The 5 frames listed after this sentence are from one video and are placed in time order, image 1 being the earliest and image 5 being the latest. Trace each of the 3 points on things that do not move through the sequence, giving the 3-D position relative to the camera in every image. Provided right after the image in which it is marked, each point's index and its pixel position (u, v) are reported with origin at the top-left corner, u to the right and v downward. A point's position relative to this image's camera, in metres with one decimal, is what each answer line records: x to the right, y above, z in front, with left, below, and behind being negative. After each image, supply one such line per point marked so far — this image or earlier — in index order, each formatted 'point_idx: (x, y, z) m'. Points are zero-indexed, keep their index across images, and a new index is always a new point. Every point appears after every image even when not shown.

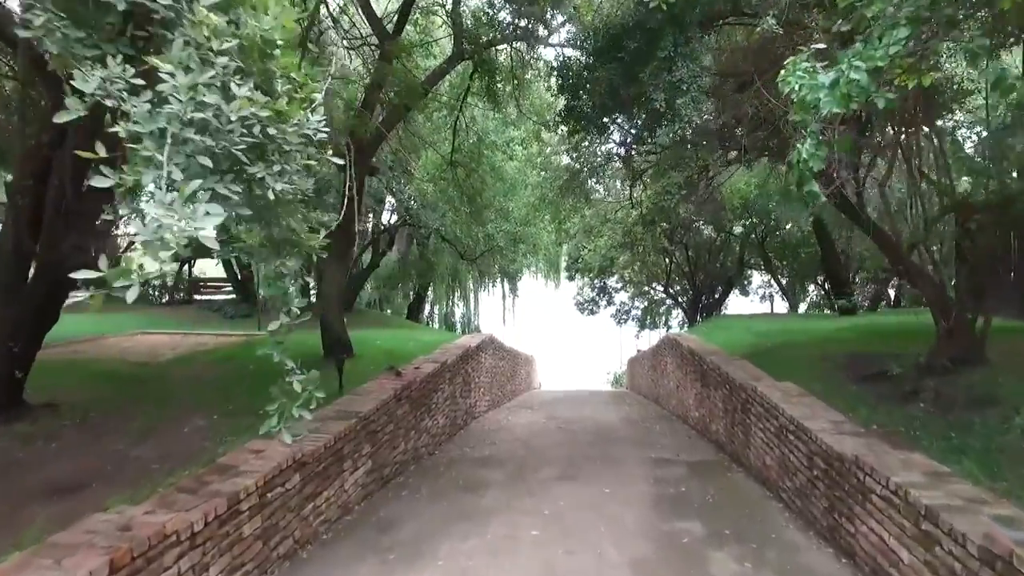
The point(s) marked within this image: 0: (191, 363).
0: (-4.0, -1.0, +8.2) m
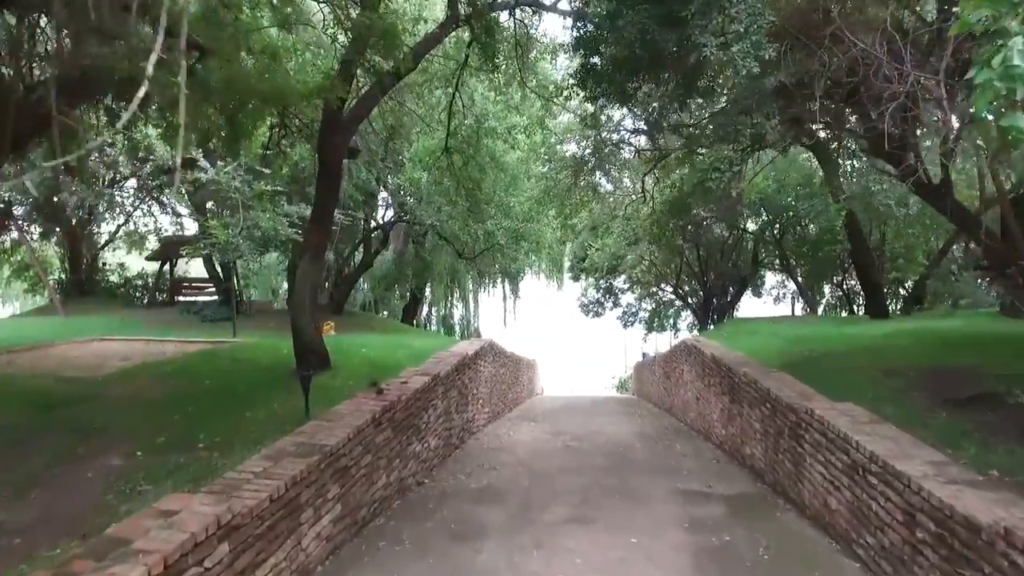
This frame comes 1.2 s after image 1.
0: (-4.0, -1.0, +7.0) m
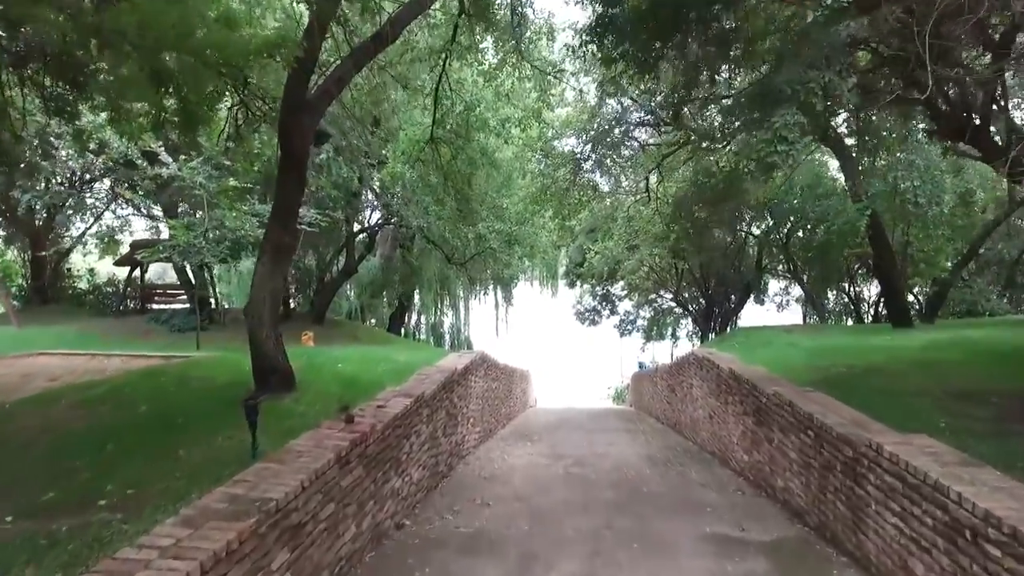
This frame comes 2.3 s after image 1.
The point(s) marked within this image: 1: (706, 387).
0: (-4.0, -1.0, +5.8) m
1: (+3.2, -1.6, +10.9) m
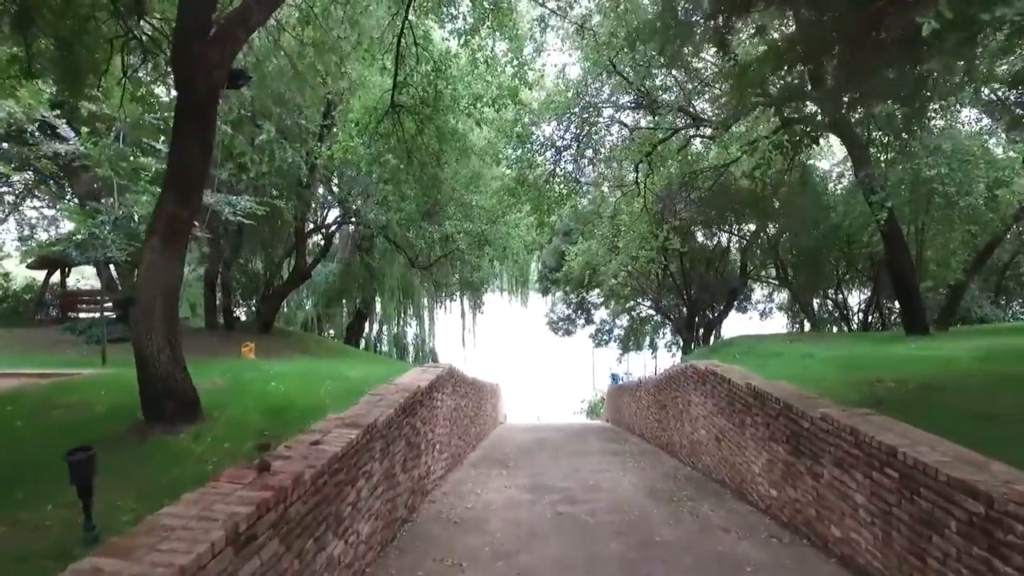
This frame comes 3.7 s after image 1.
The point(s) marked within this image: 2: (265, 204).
0: (-4.1, -1.0, +4.0) m
1: (+2.8, -1.7, +9.4) m
2: (-4.4, +1.5, +11.9) m
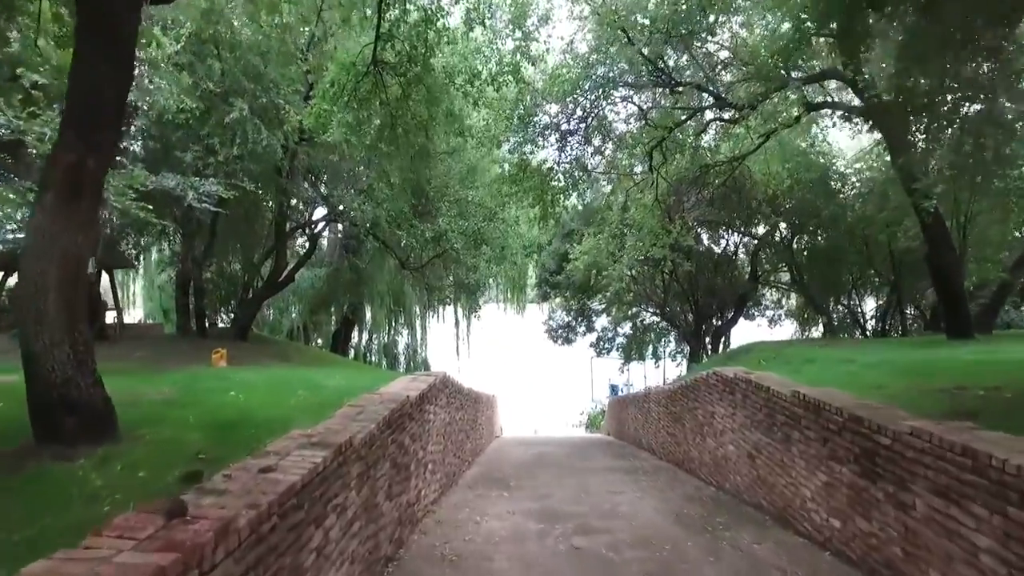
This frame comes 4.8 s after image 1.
0: (-4.0, -0.8, +2.8) m
1: (+2.9, -1.6, +8.3) m
2: (-4.4, +1.5, +10.7) m
